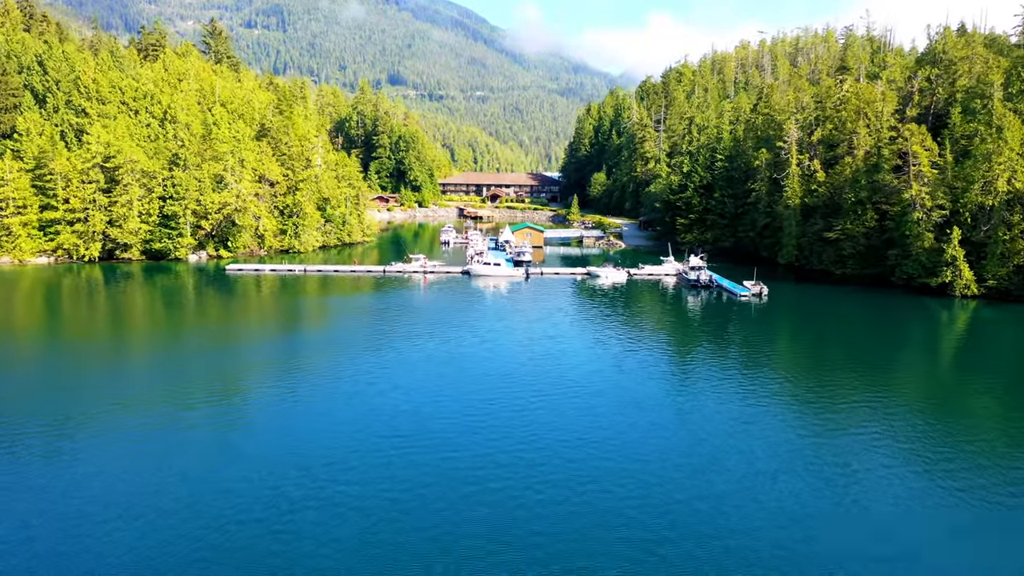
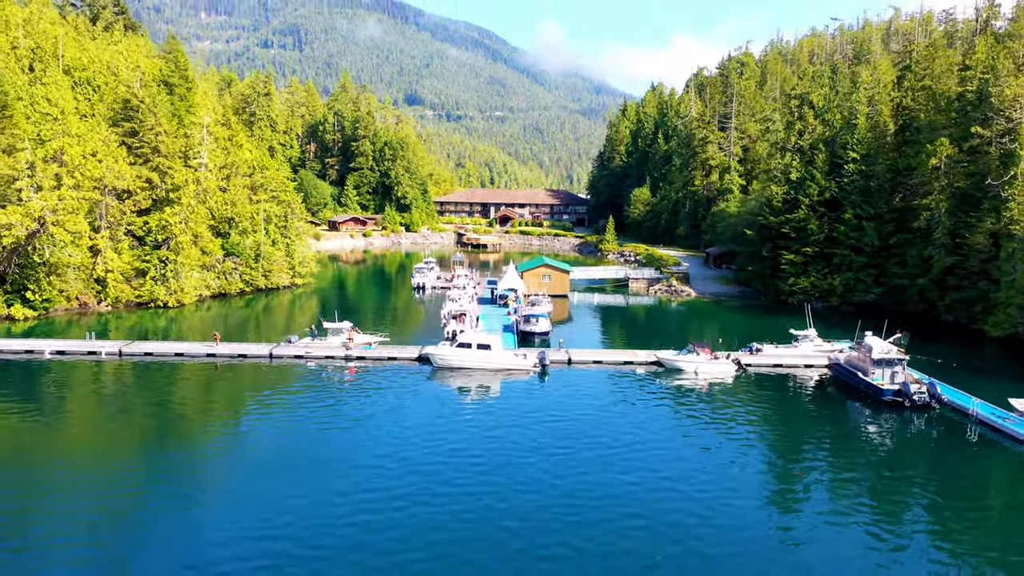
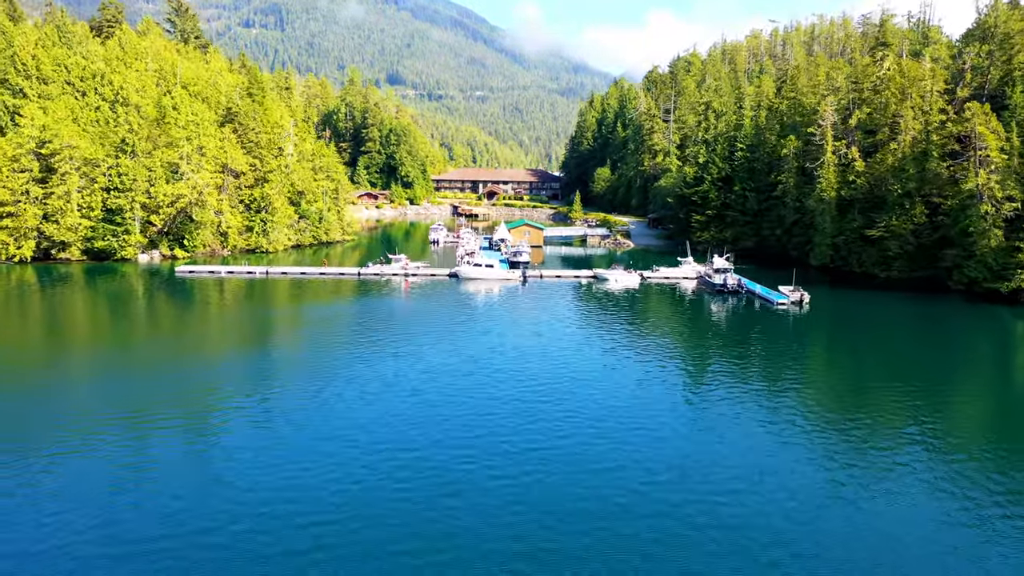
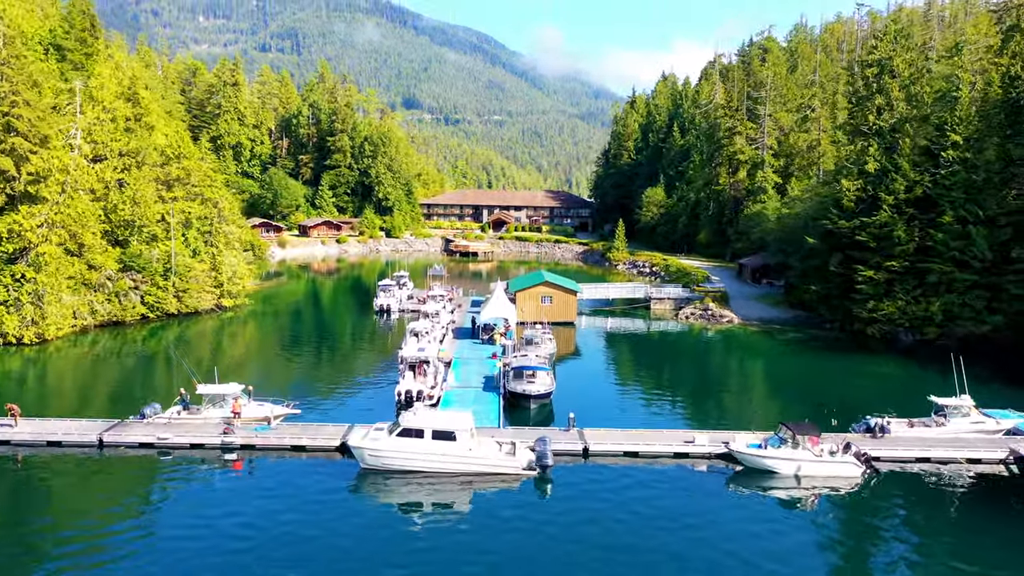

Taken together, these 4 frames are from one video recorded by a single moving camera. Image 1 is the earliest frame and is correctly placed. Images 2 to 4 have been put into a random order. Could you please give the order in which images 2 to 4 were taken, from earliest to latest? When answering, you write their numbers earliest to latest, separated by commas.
3, 2, 4
